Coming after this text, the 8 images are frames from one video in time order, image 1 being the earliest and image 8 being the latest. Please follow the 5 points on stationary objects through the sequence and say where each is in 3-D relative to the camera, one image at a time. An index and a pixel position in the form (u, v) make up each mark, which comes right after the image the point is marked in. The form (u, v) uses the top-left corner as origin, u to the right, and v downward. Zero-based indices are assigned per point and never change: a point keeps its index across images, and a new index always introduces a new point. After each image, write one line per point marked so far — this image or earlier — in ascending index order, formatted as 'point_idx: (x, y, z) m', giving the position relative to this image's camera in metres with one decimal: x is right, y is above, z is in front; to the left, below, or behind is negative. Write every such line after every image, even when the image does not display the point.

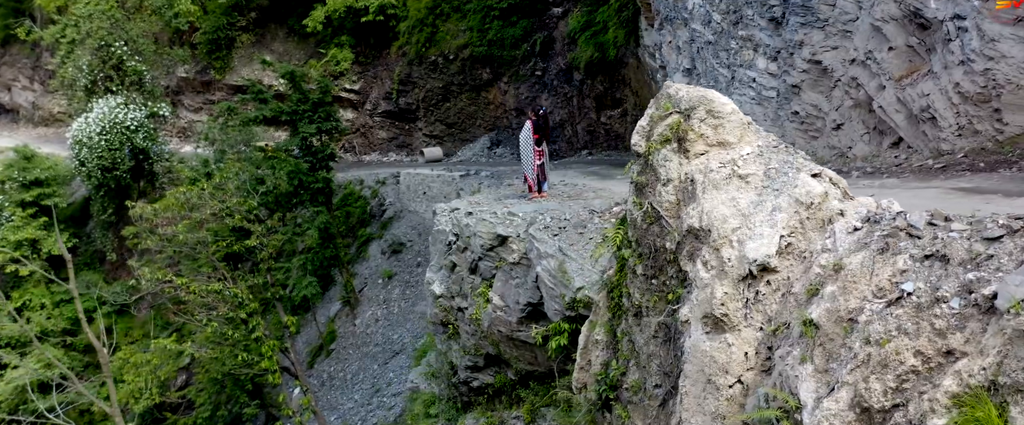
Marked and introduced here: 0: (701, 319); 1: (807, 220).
0: (+0.8, -0.5, +4.1) m
1: (+1.3, 0.0, +3.9) m
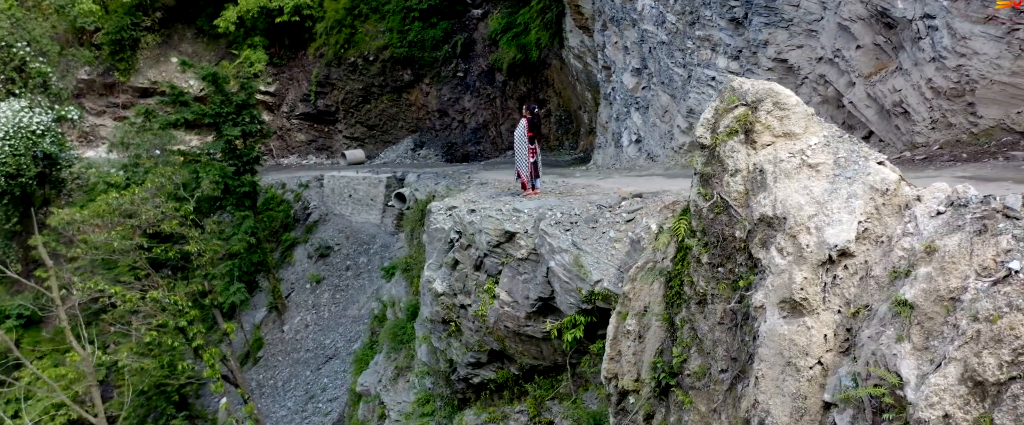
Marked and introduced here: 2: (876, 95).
0: (+1.2, -0.4, +4.2) m
1: (+1.7, 0.0, +4.1) m
2: (+3.9, +1.3, +9.9) m
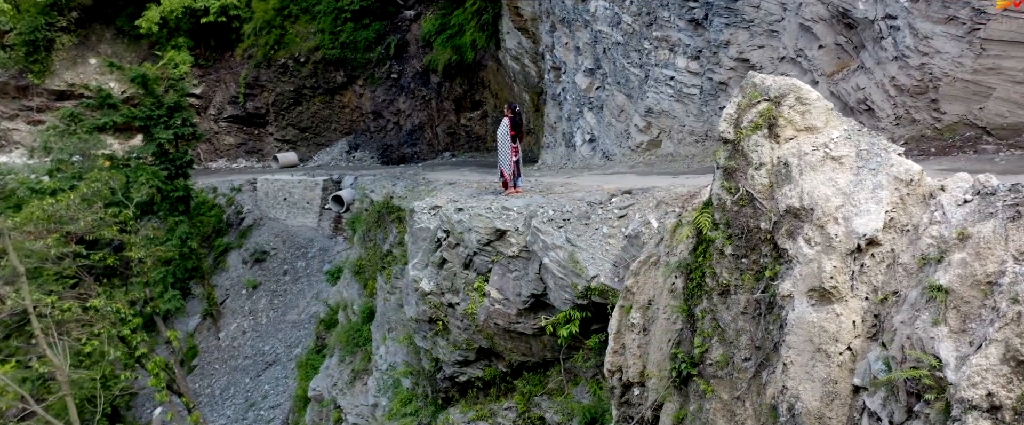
0: (+1.4, -0.4, +4.3) m
1: (+1.8, +0.1, +4.2) m
2: (+3.6, +1.3, +10.2) m
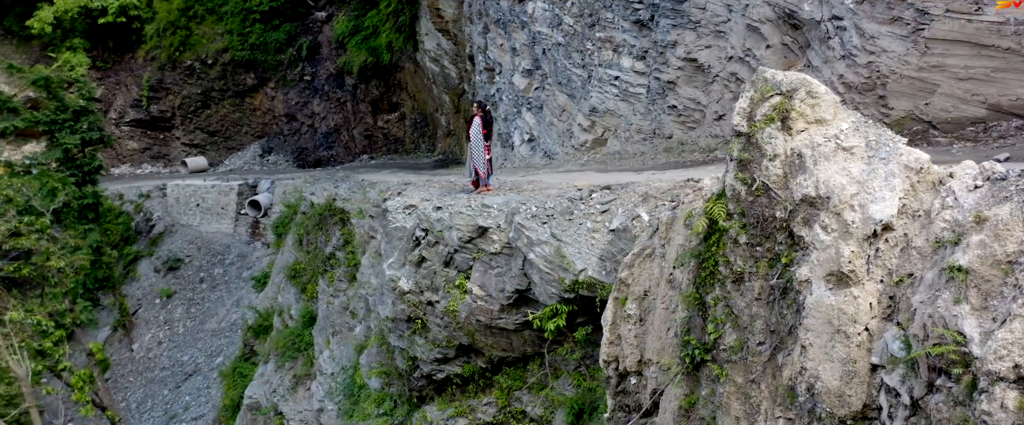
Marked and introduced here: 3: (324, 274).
0: (+1.6, -0.3, +4.6) m
1: (+2.0, +0.1, +4.5) m
2: (+3.2, +1.4, +10.6) m
3: (-3.2, -1.0, +15.0) m
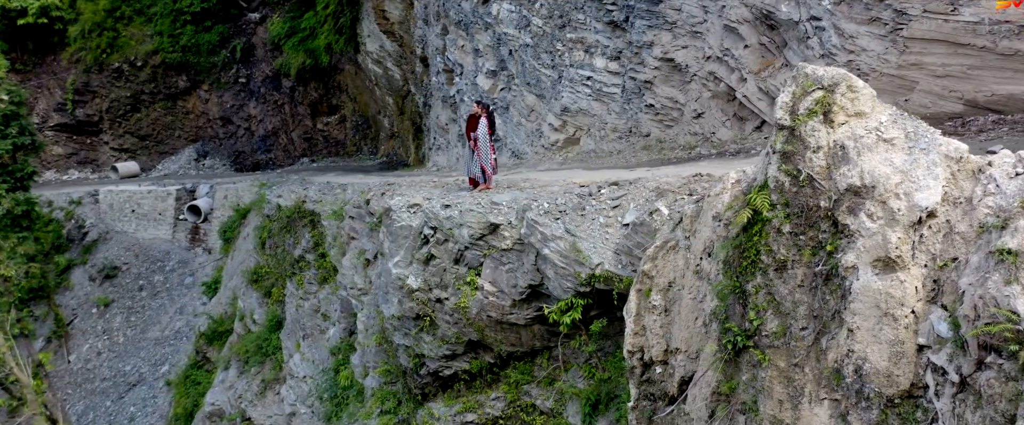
0: (+1.9, -0.3, +4.8) m
1: (+2.3, +0.2, +4.8) m
2: (+3.0, +1.5, +10.9) m
3: (-3.6, -1.0, +14.8) m
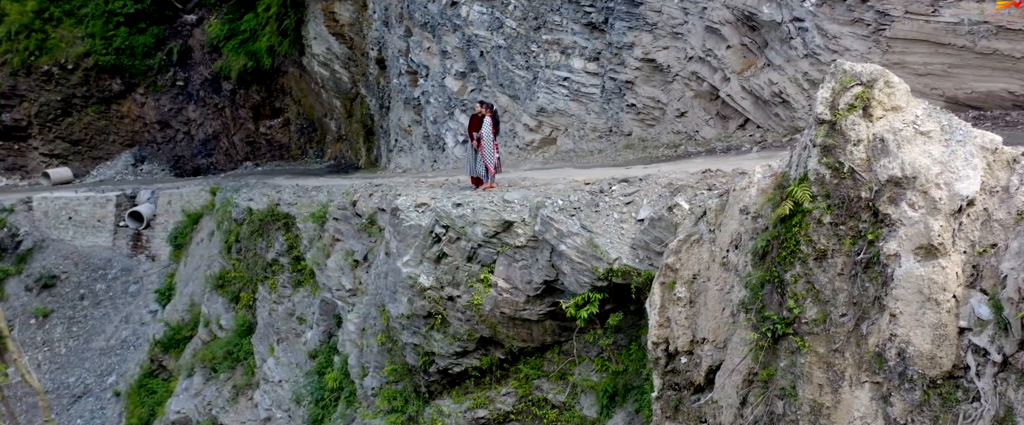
0: (+2.2, -0.2, +5.0) m
1: (+2.6, +0.3, +5.0) m
2: (+2.9, +1.5, +11.2) m
3: (-3.9, -1.1, +14.7) m
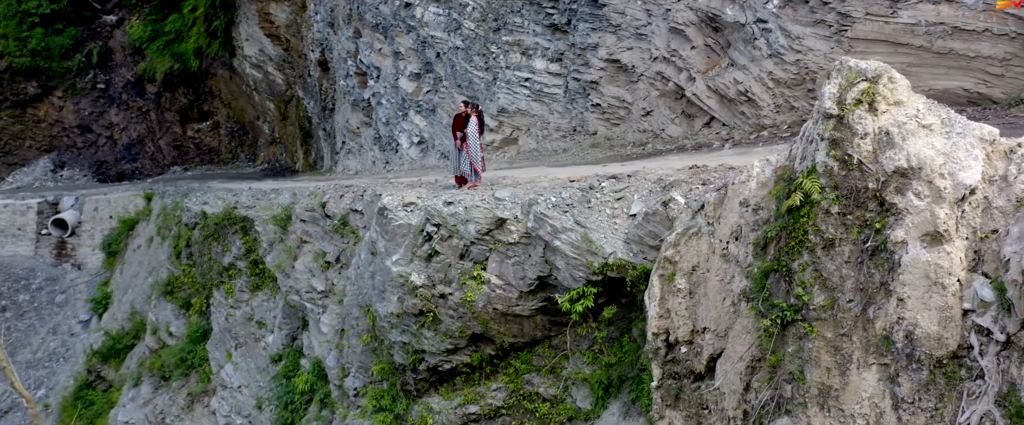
0: (+2.3, -0.1, +5.3) m
1: (+2.8, +0.3, +5.3) m
2: (+2.6, +1.6, +11.6) m
3: (-4.5, -1.1, +14.4) m
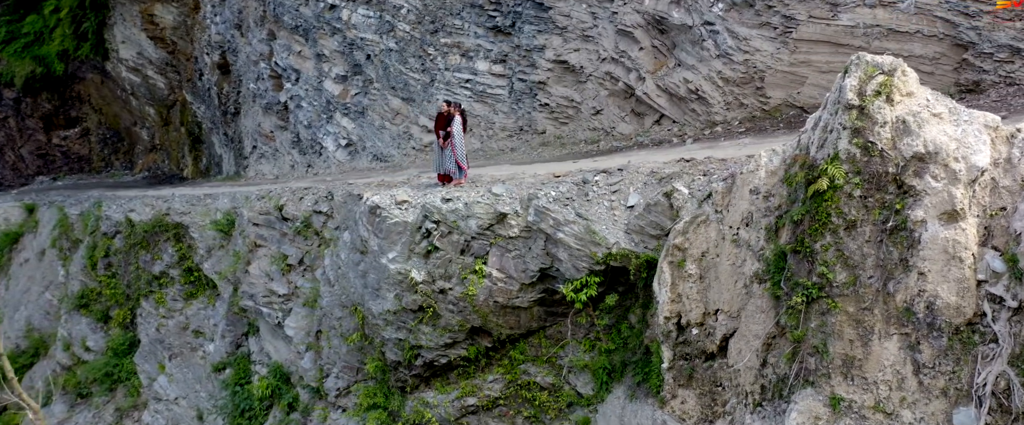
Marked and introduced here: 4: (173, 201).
0: (+2.7, 0.0, +5.8) m
1: (+3.1, +0.5, +5.9) m
2: (+2.0, +1.7, +12.1) m
3: (-5.3, -1.2, +13.9) m
4: (-5.4, +0.2, +14.7) m
